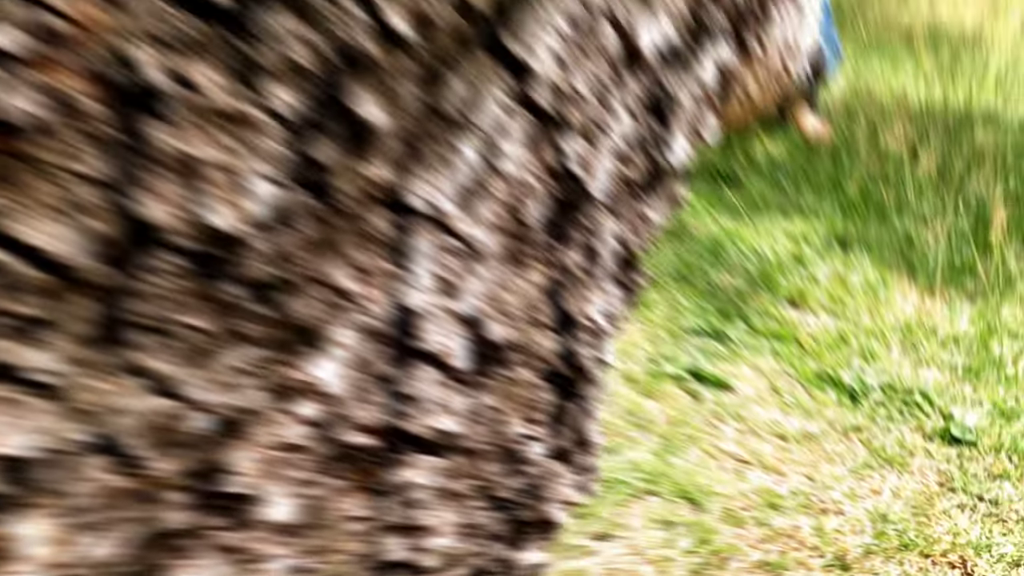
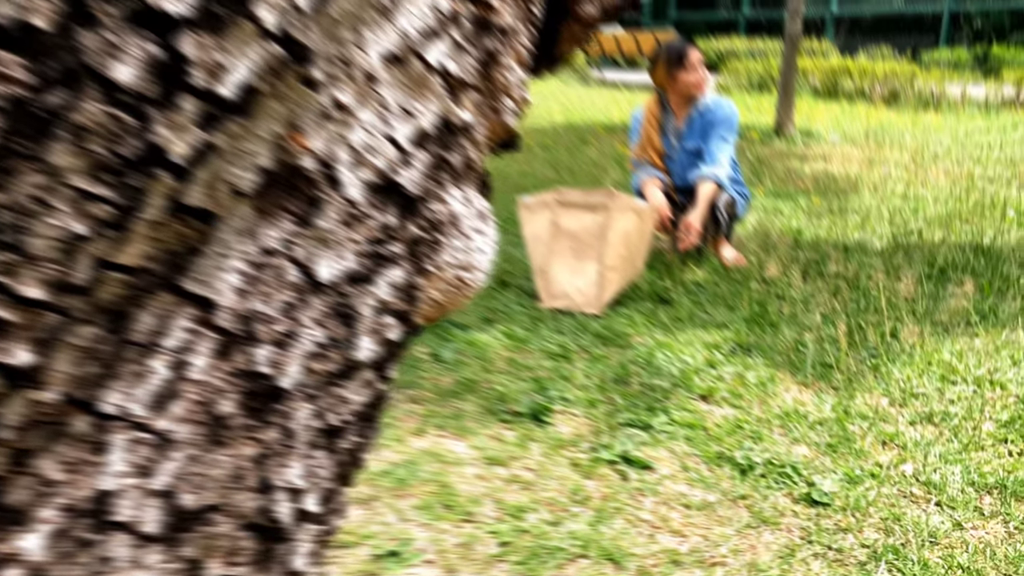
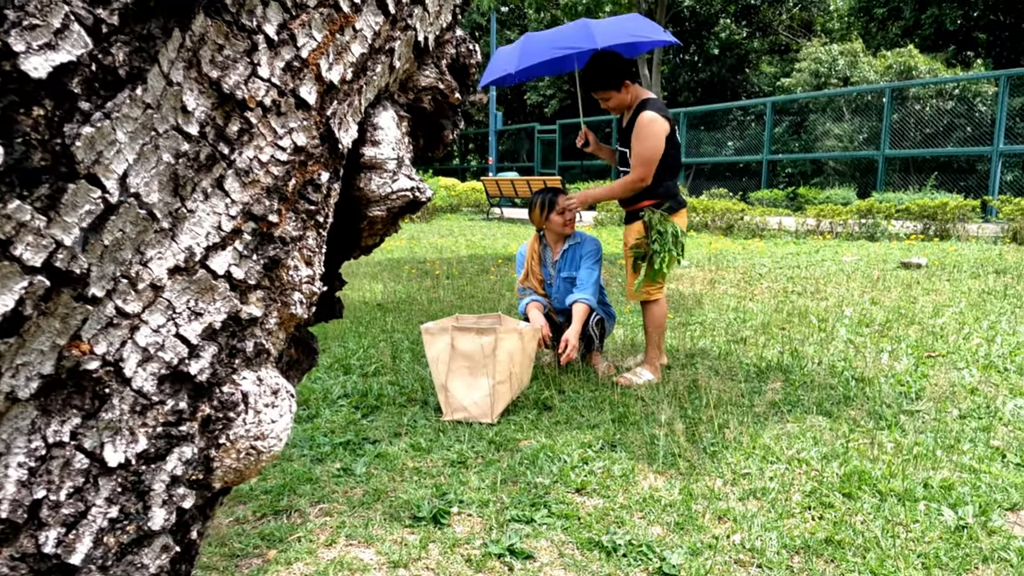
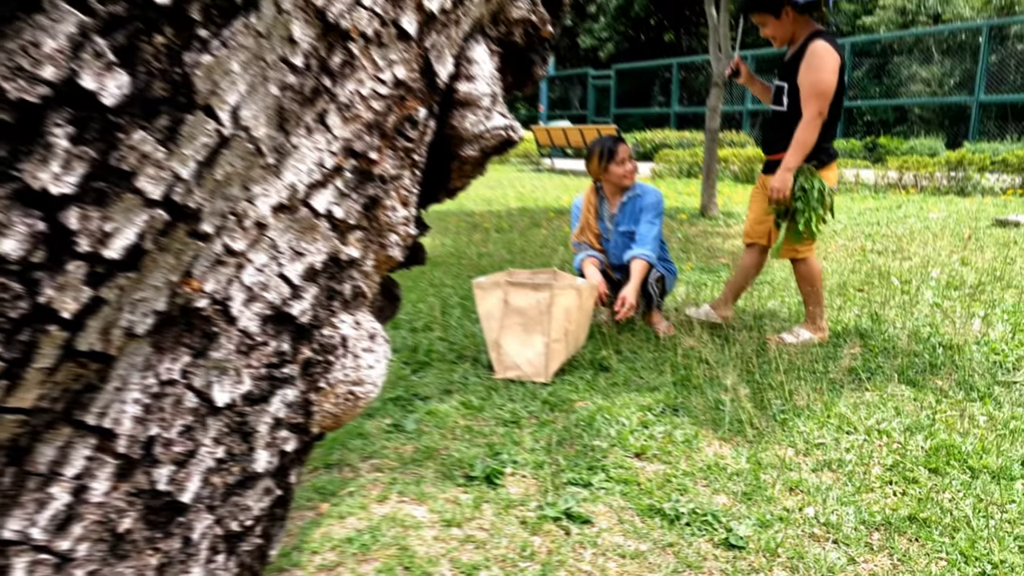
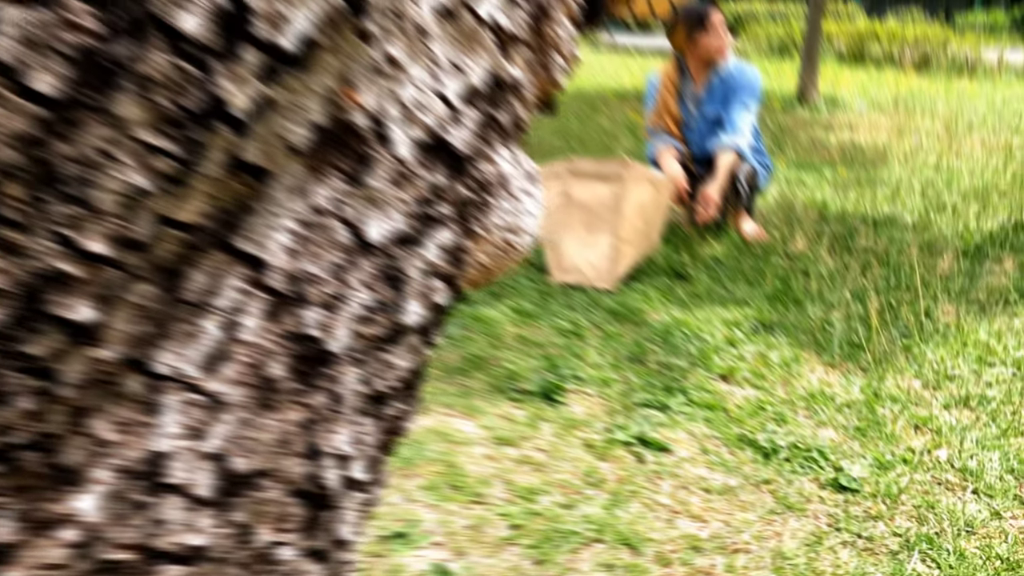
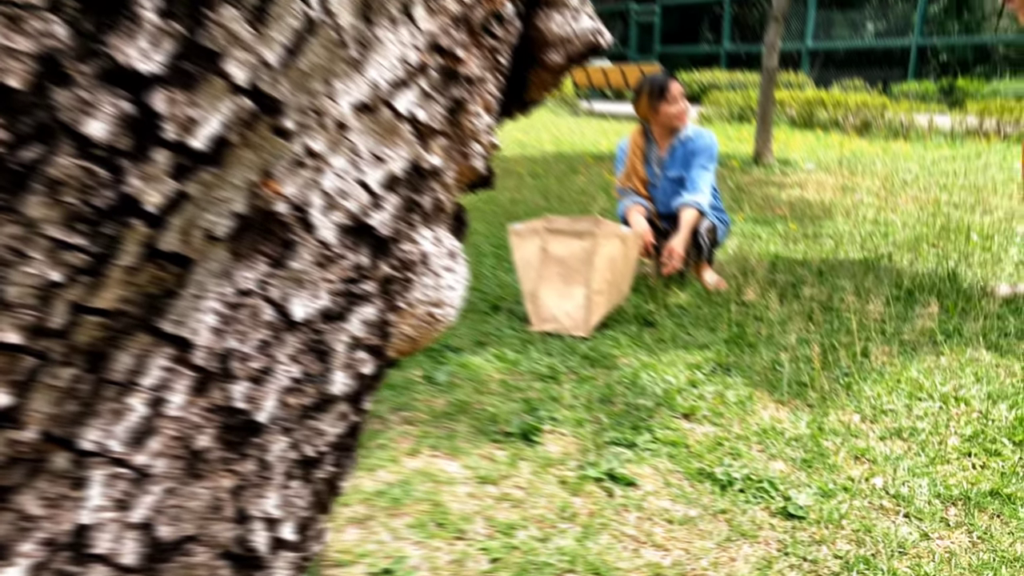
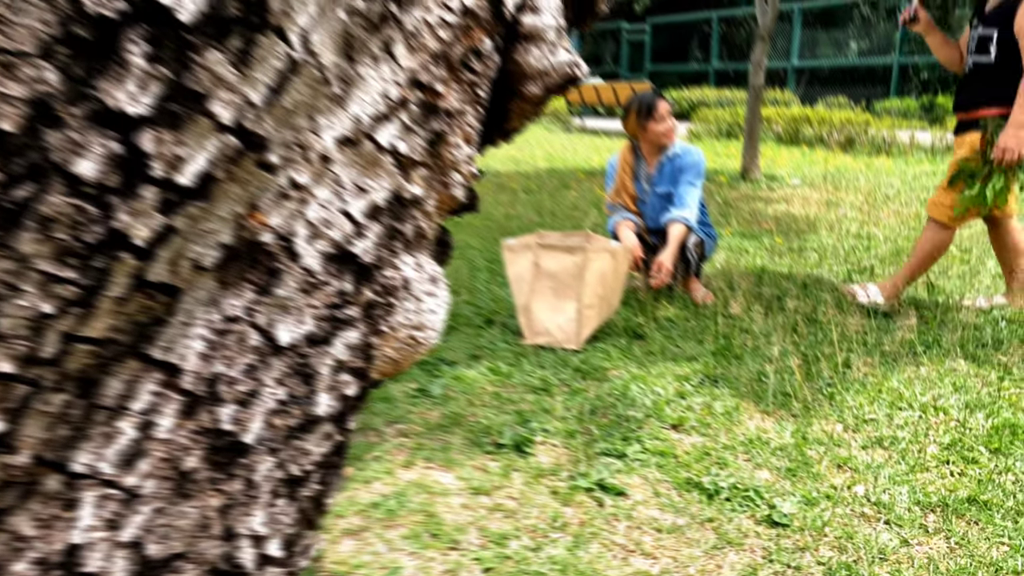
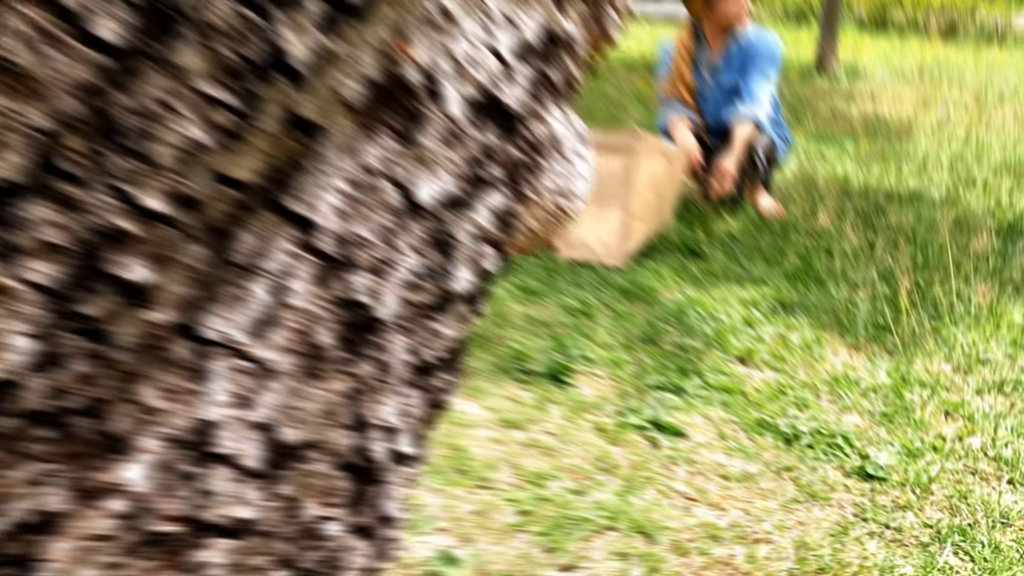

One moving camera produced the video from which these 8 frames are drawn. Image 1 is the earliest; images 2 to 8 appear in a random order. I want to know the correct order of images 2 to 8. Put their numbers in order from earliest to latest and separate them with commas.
8, 5, 2, 6, 7, 4, 3
